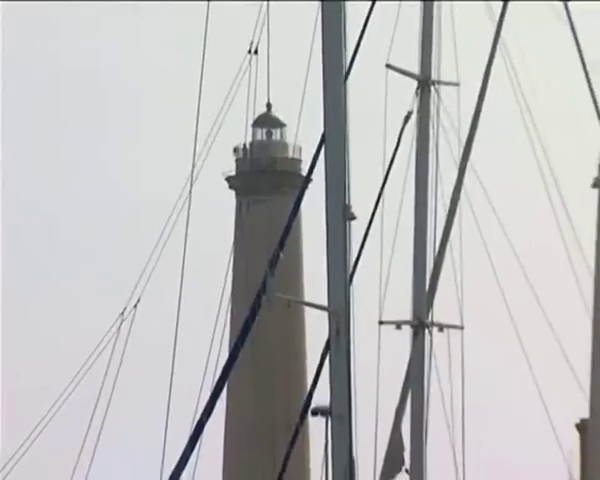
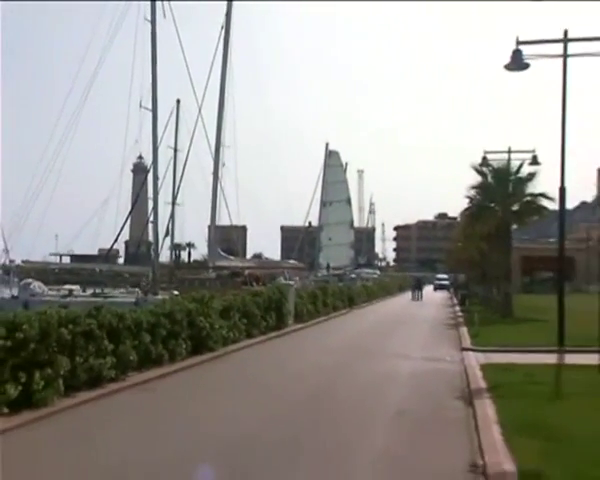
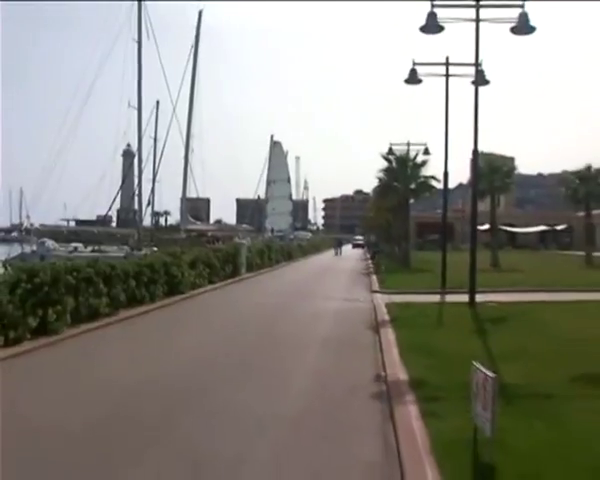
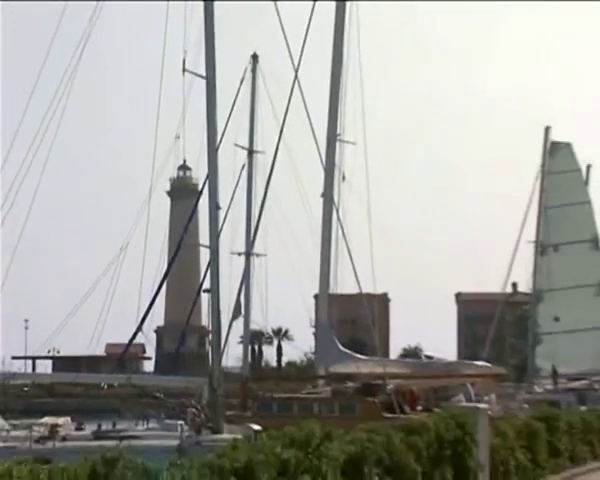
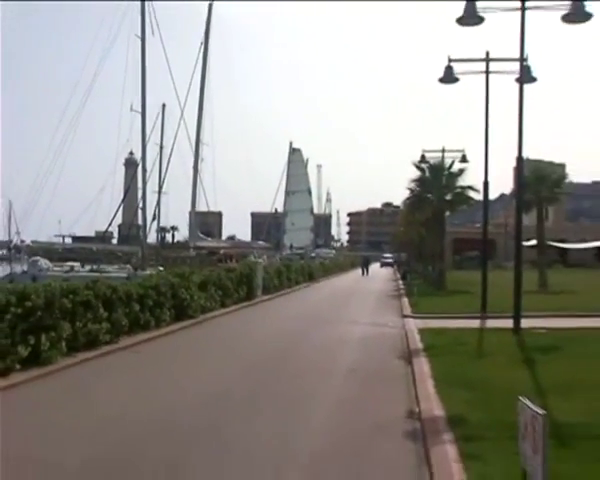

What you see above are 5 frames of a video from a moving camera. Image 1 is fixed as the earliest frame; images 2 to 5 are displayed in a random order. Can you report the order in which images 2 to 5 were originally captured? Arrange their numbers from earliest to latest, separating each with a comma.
4, 2, 5, 3
